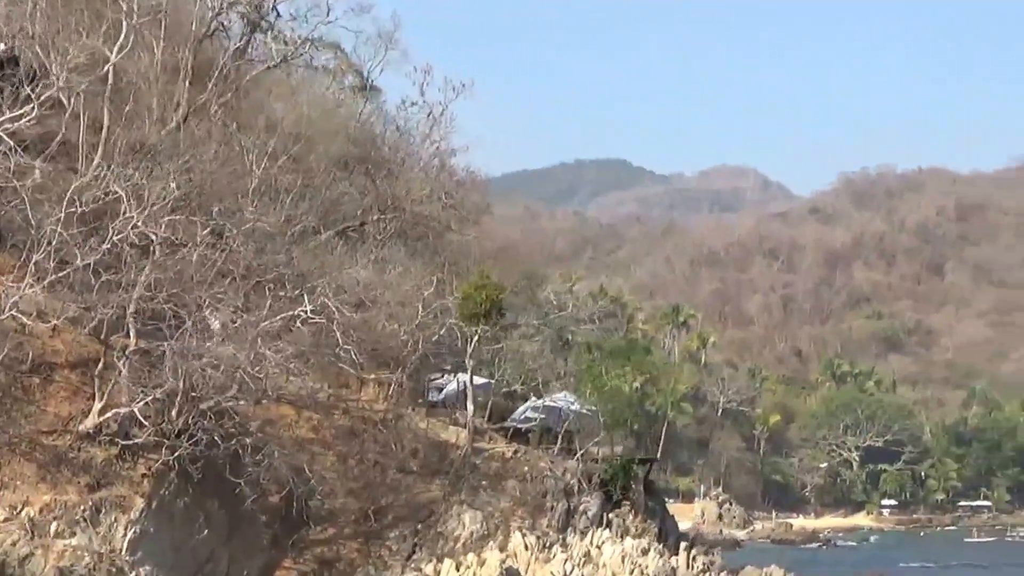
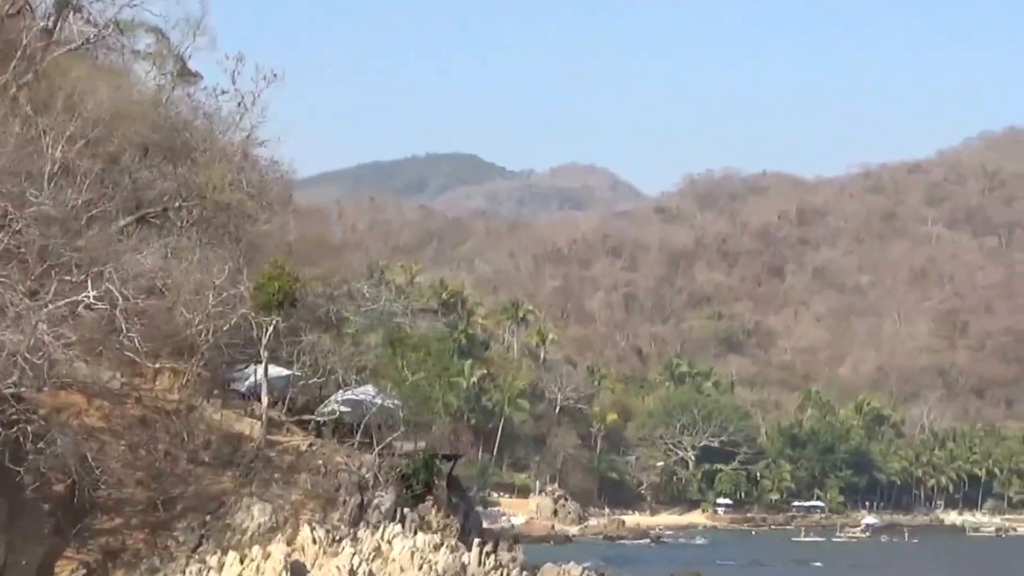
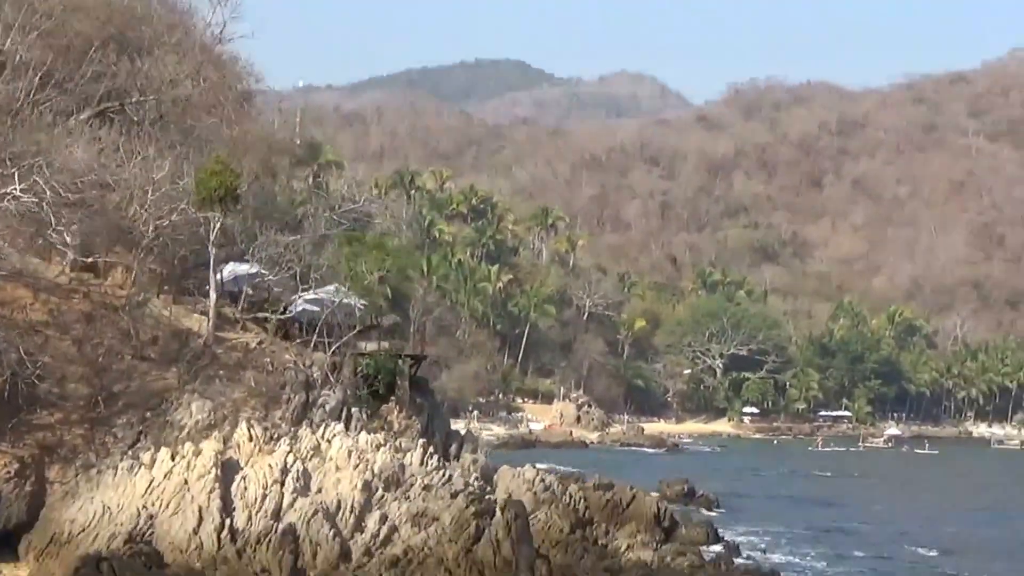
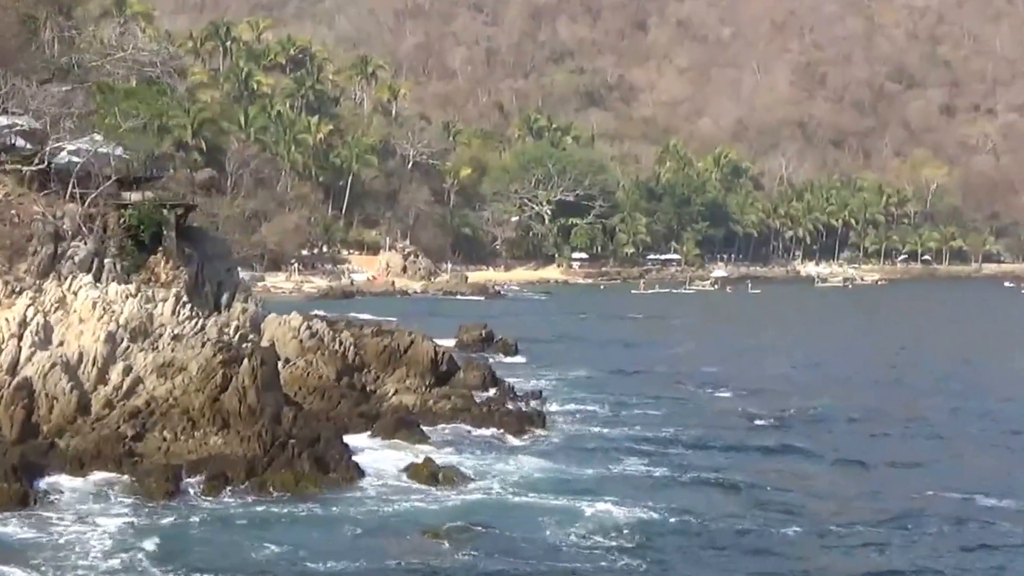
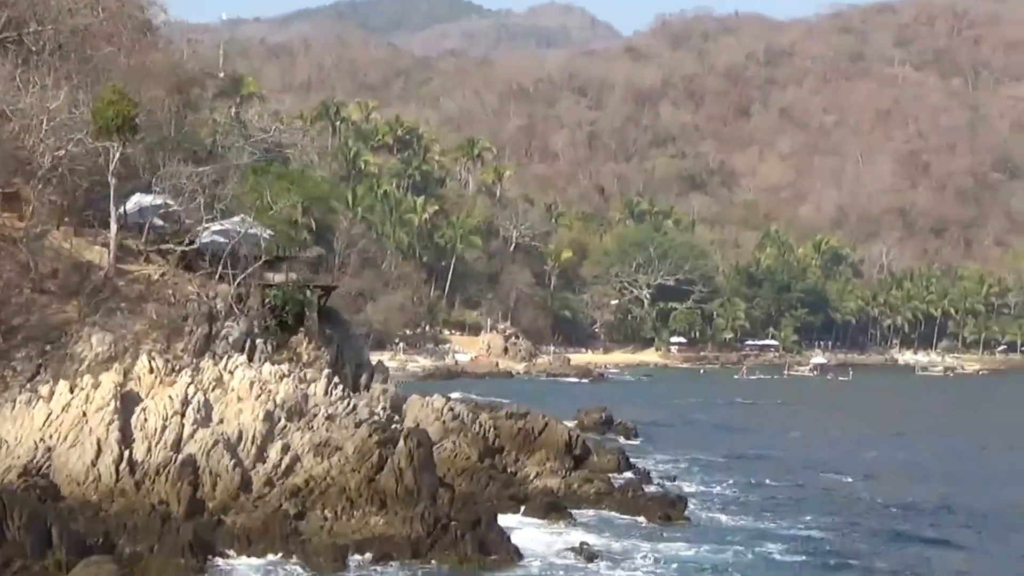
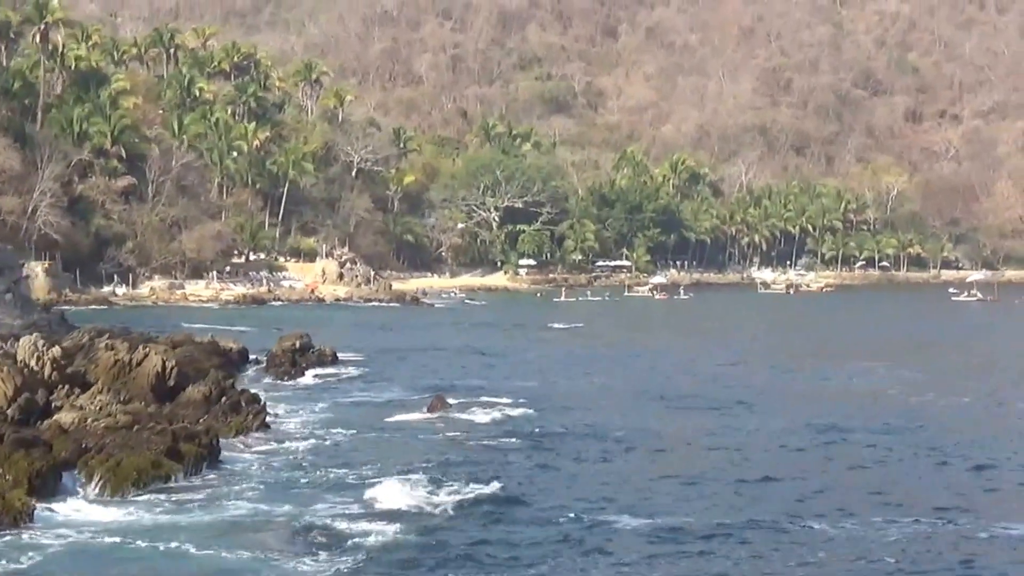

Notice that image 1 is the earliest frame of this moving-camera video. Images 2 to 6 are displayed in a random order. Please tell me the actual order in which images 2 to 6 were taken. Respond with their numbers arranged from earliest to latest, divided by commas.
2, 3, 5, 4, 6
